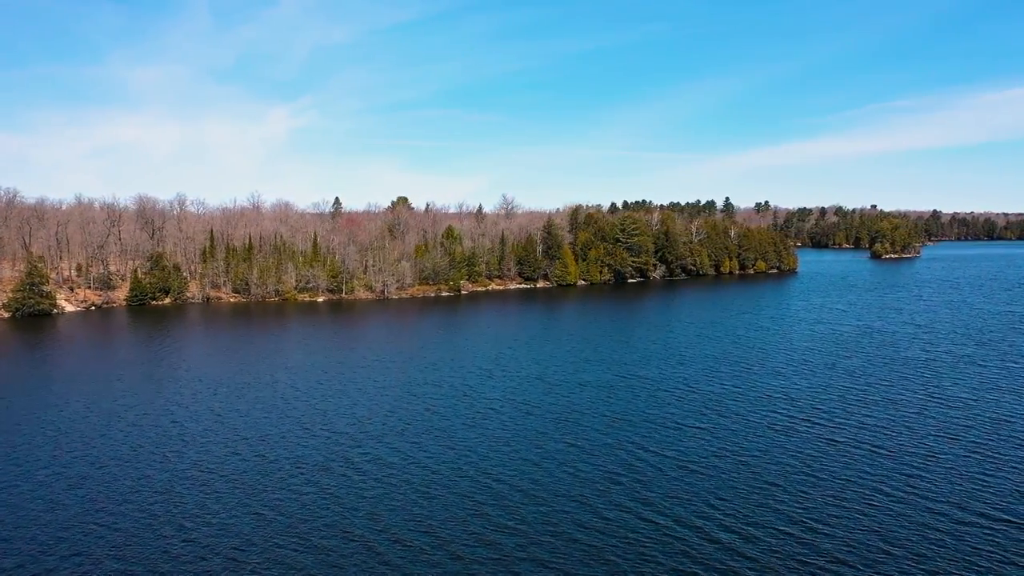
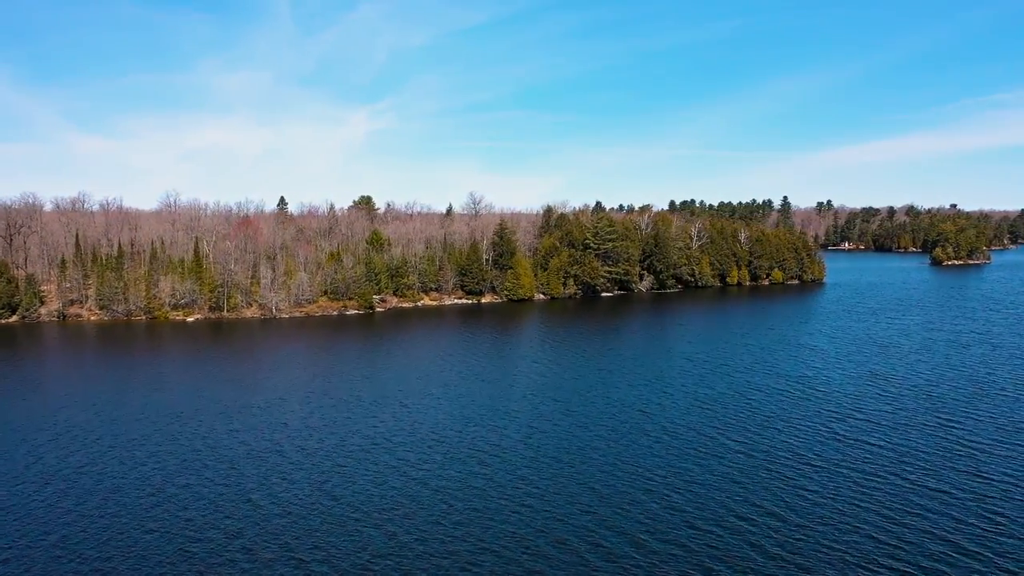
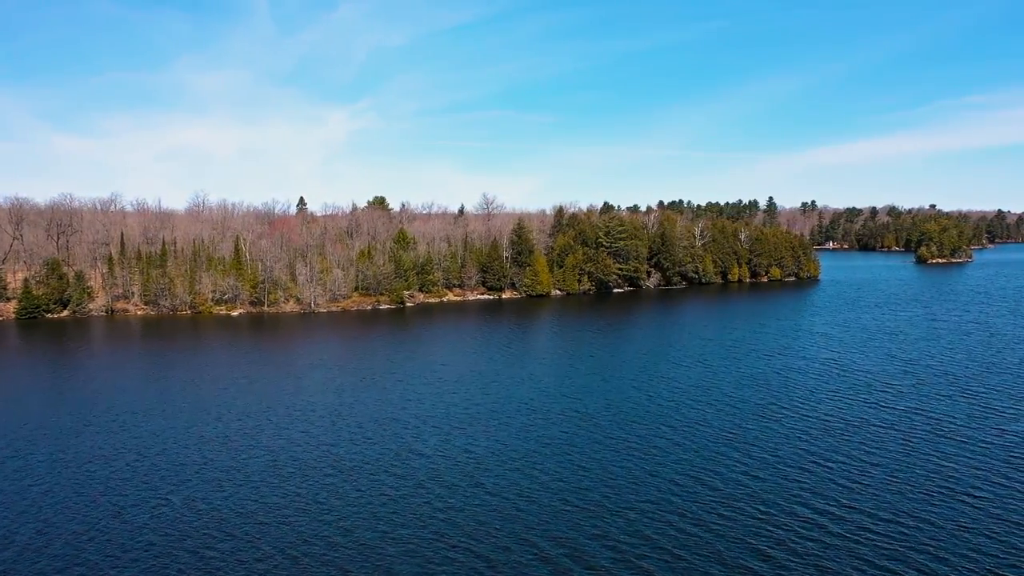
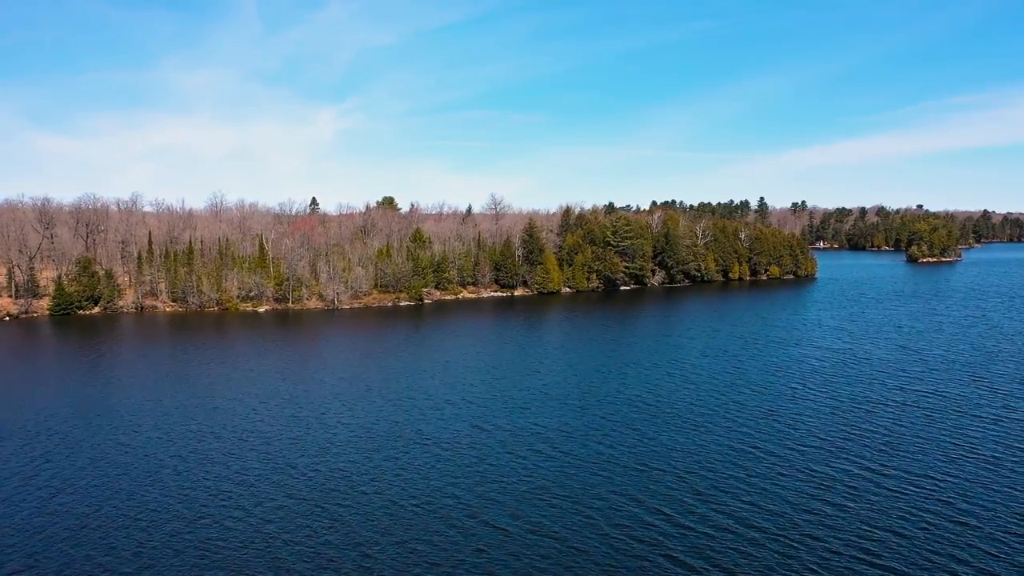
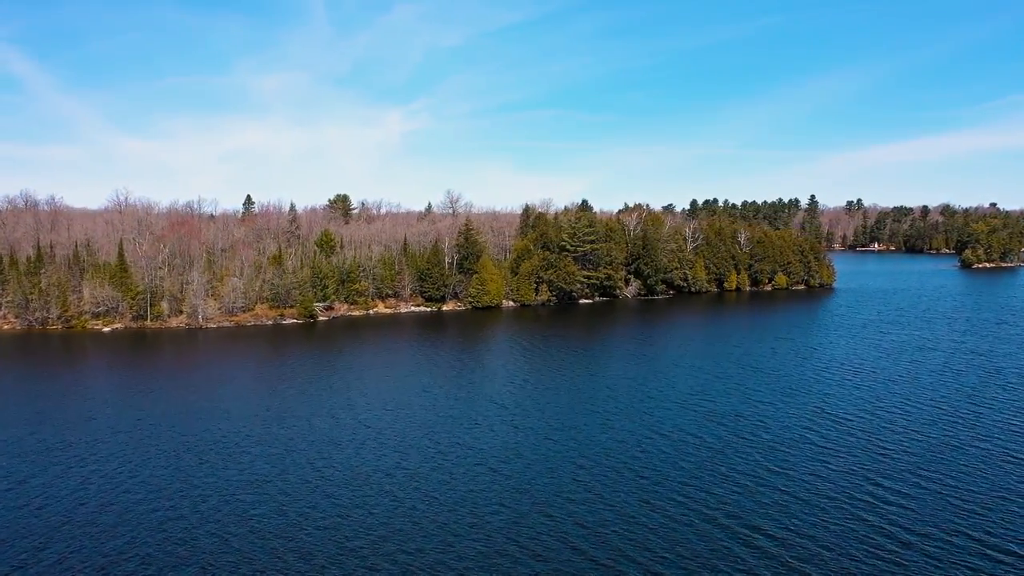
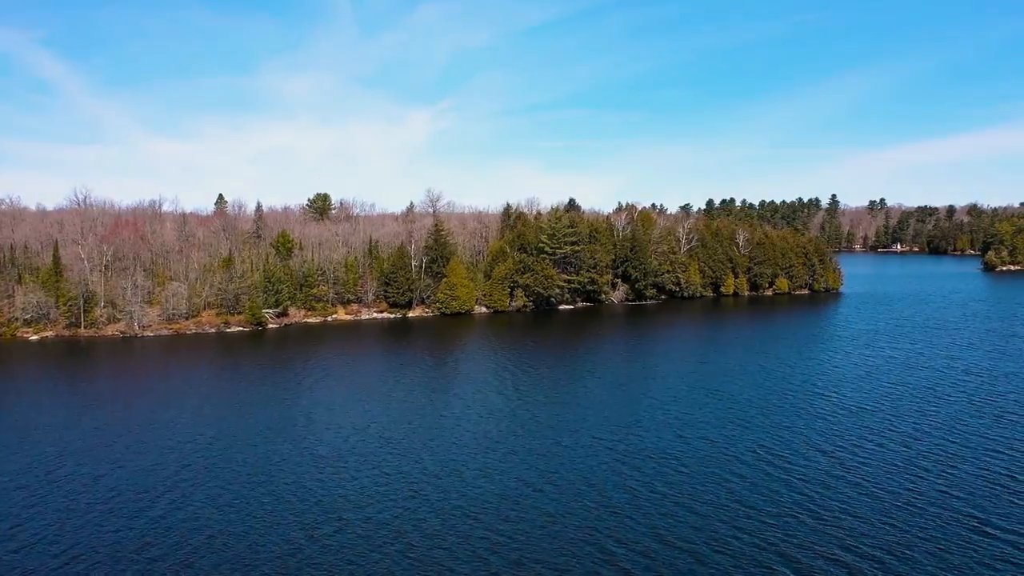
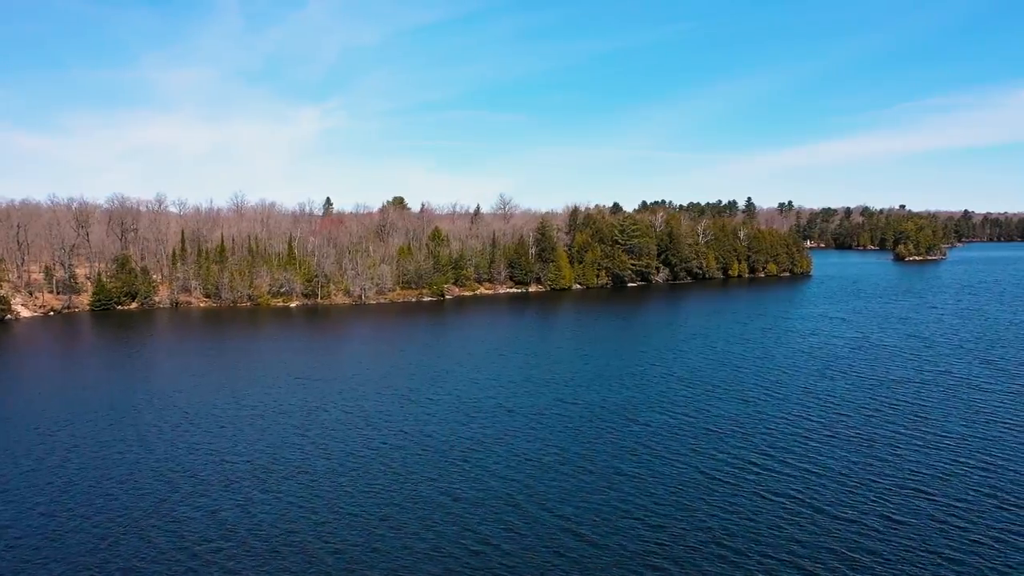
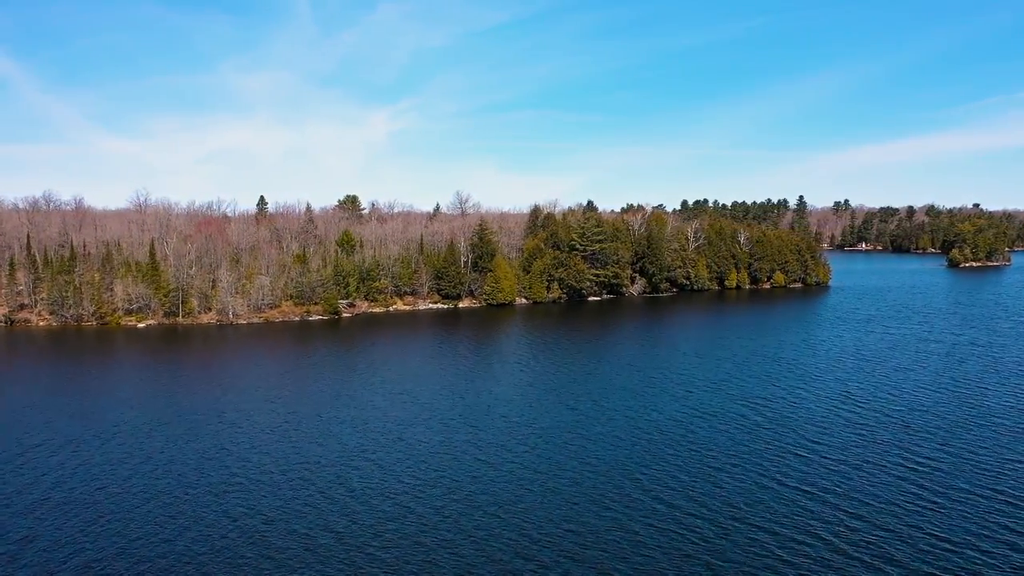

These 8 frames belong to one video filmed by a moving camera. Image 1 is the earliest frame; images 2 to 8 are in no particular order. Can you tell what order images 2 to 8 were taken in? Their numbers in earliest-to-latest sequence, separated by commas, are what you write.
7, 4, 3, 2, 8, 5, 6
